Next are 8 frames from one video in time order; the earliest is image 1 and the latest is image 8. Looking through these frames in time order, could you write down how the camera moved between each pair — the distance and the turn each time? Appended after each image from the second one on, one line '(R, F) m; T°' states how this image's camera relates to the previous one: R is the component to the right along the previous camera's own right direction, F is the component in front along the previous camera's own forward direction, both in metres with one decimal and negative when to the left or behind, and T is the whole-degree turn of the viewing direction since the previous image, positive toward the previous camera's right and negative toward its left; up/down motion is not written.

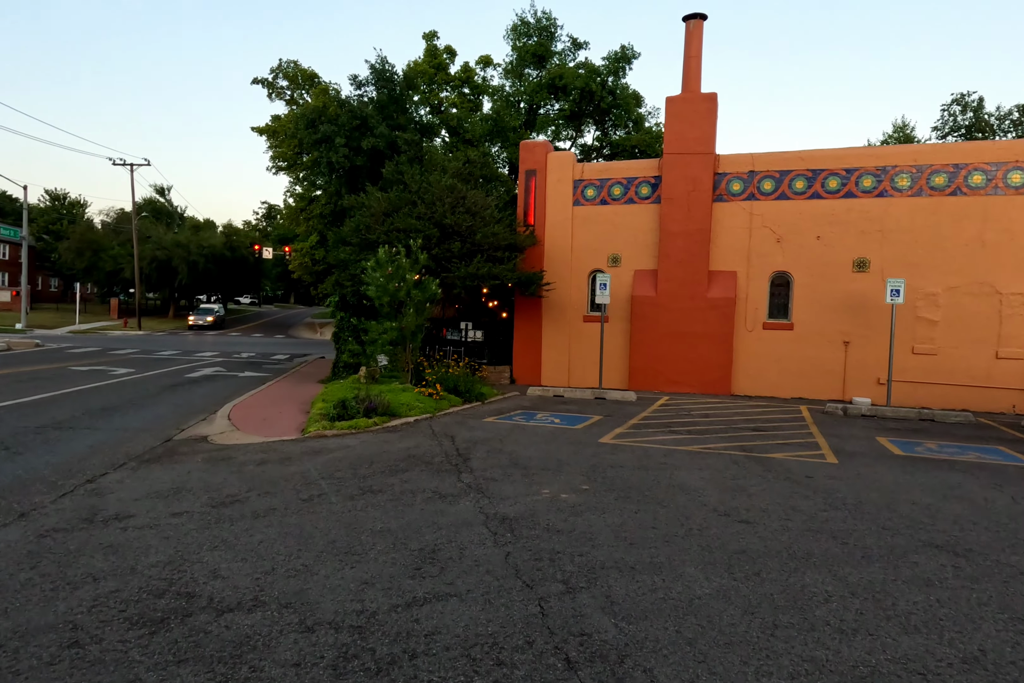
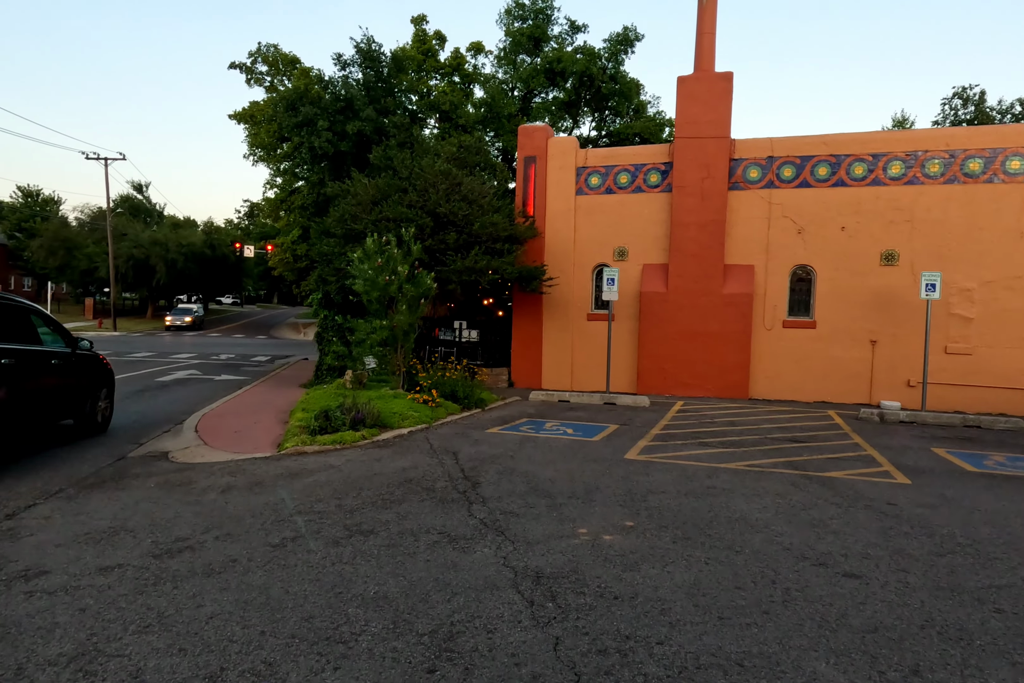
(-0.3, +1.3) m; +1°
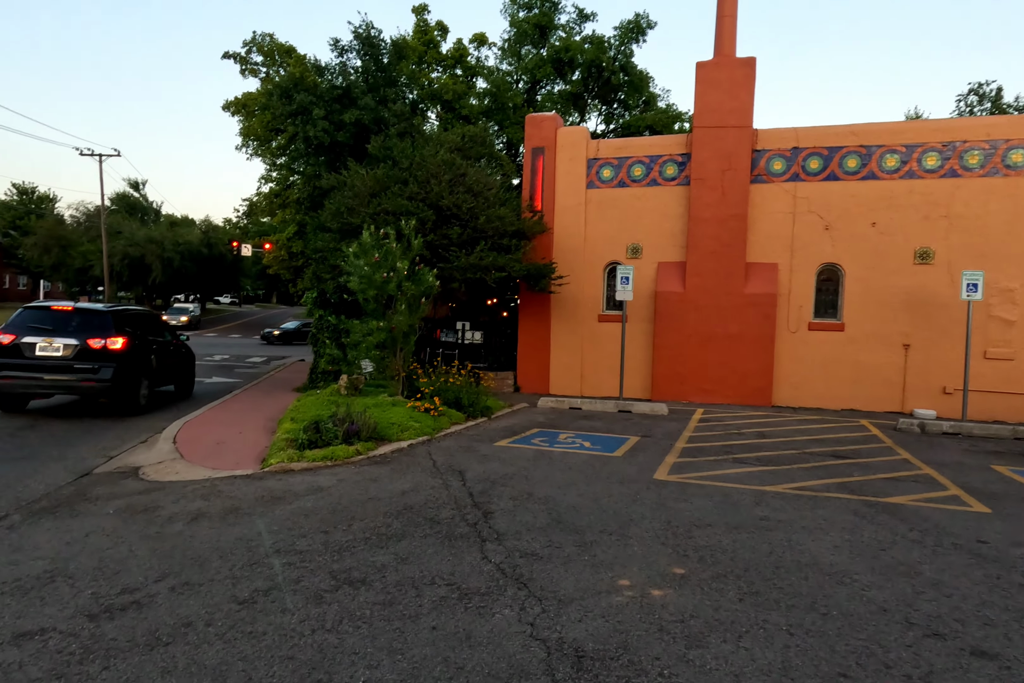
(-0.2, +0.9) m; 0°
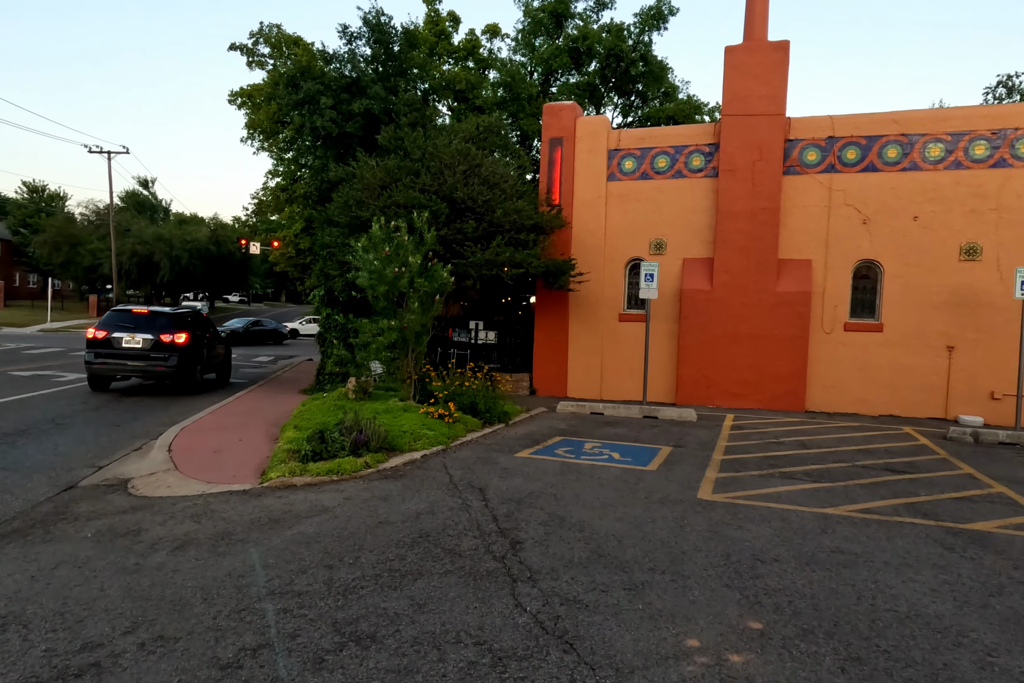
(-0.2, +0.7) m; -1°
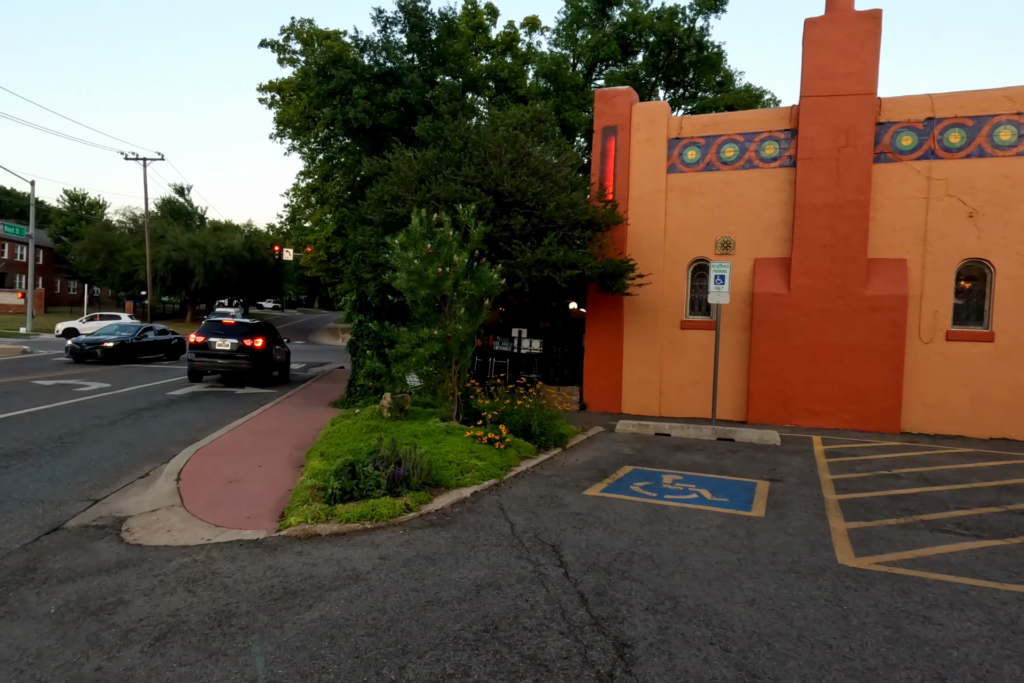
(-0.4, +1.3) m; -3°
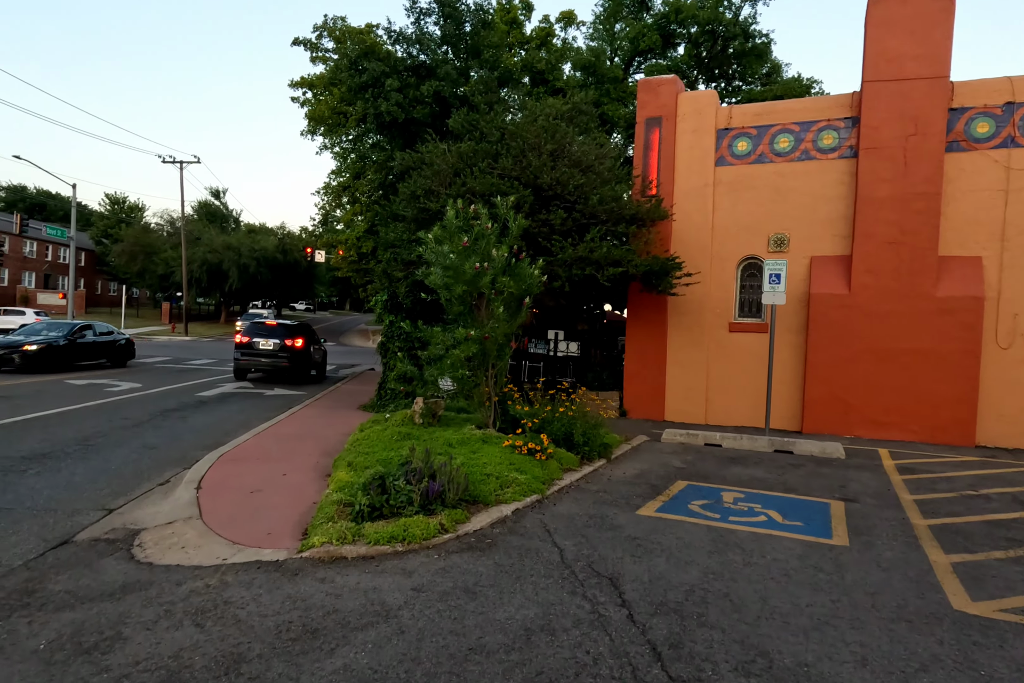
(-0.2, +0.6) m; -3°
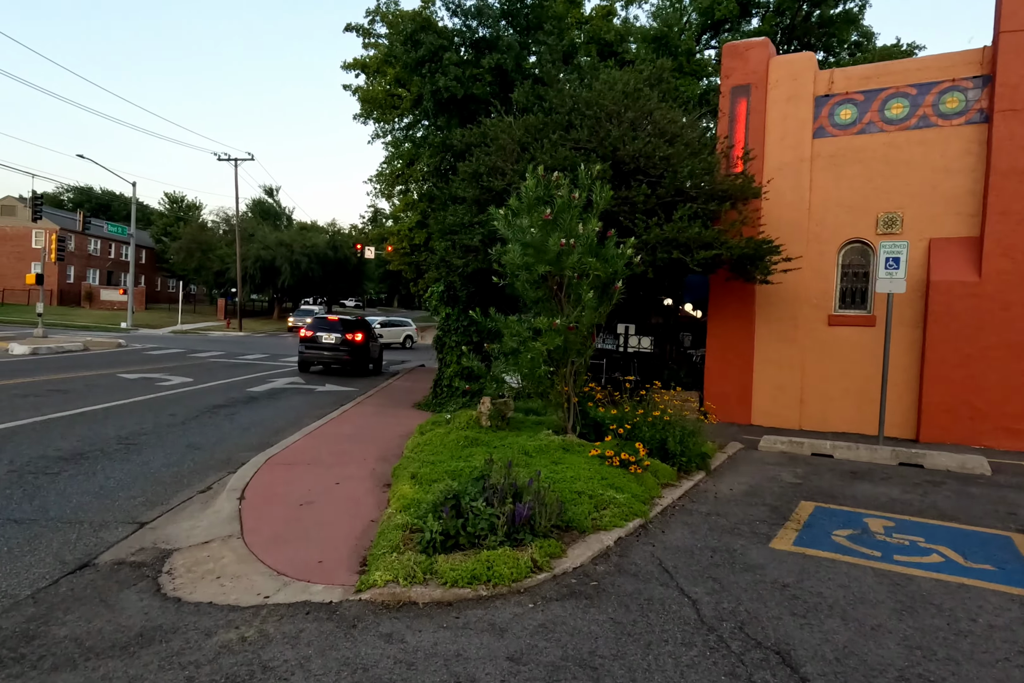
(-0.4, +1.0) m; -4°
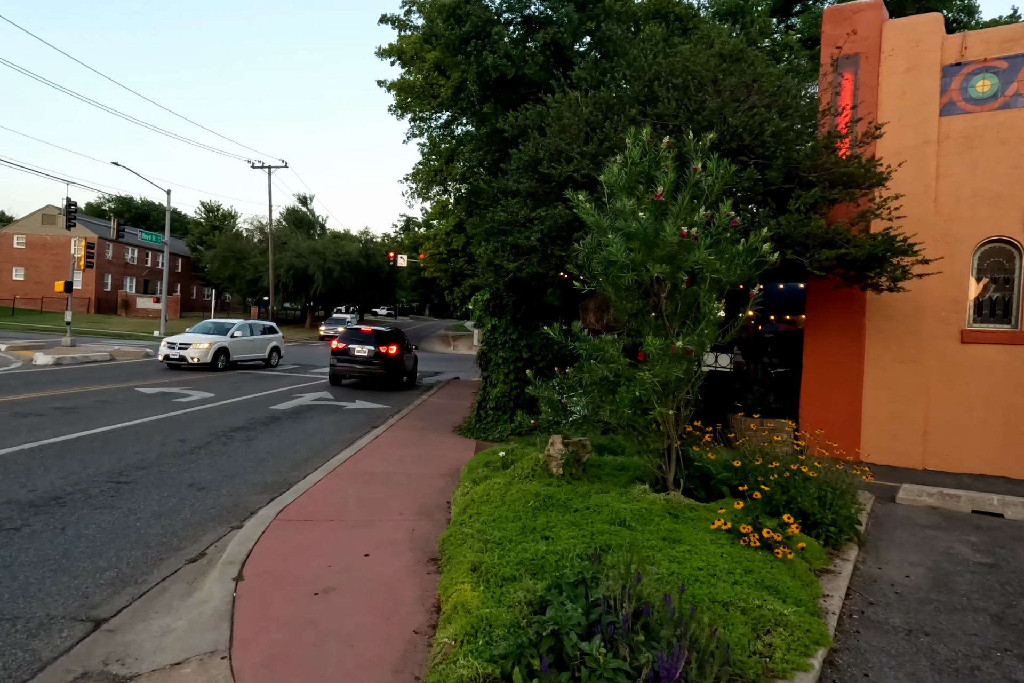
(-0.4, +1.6) m; -3°
